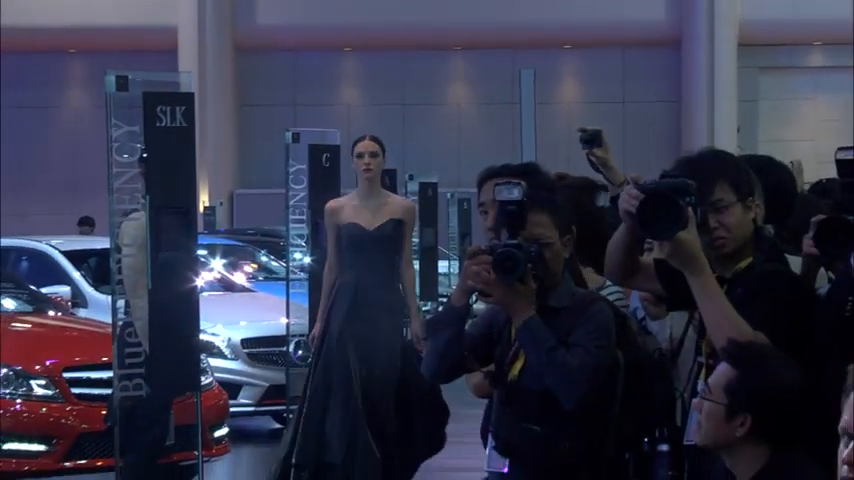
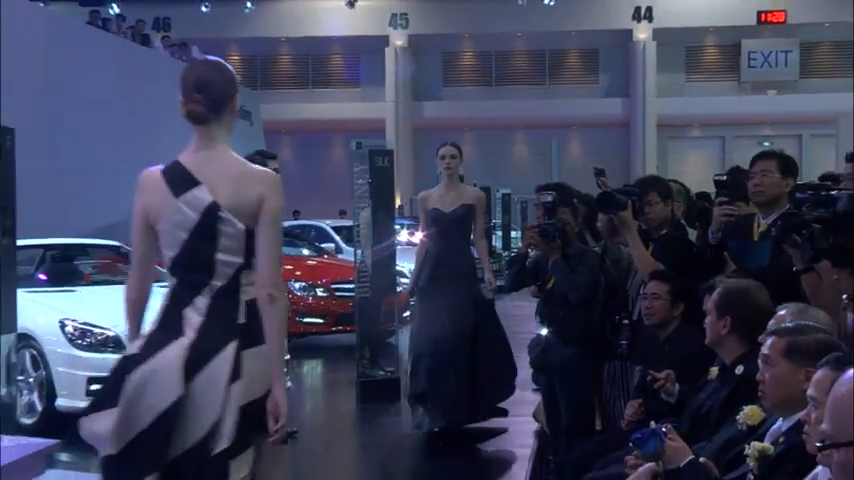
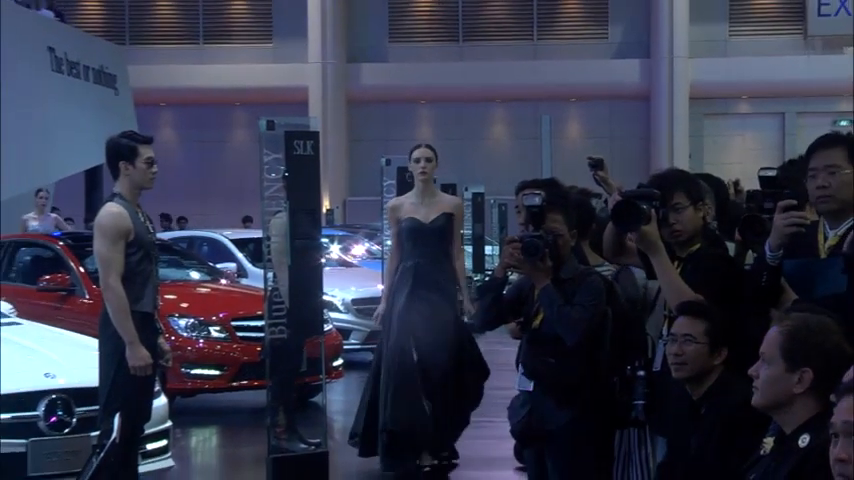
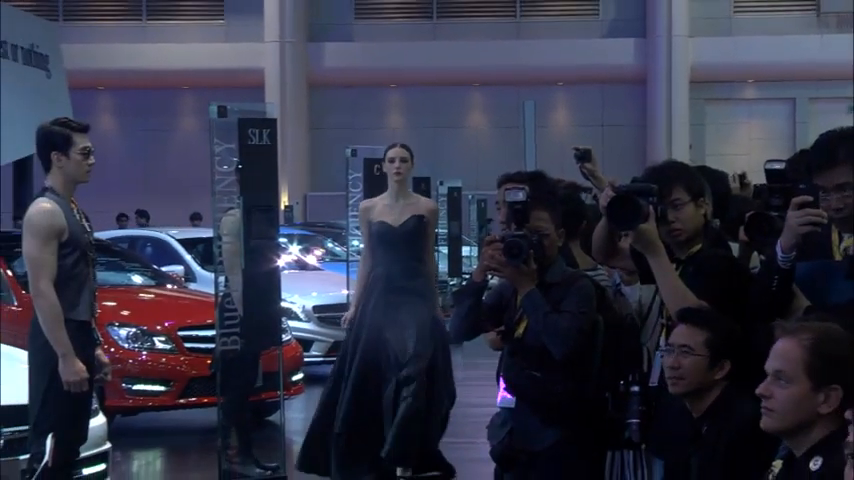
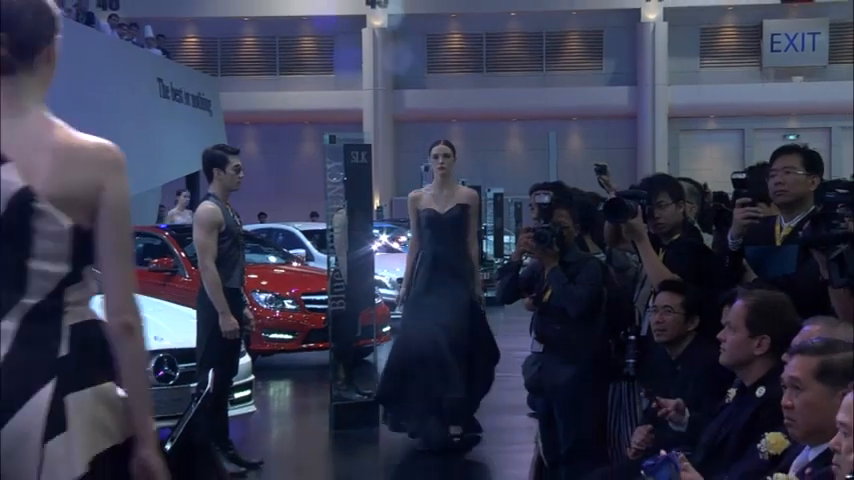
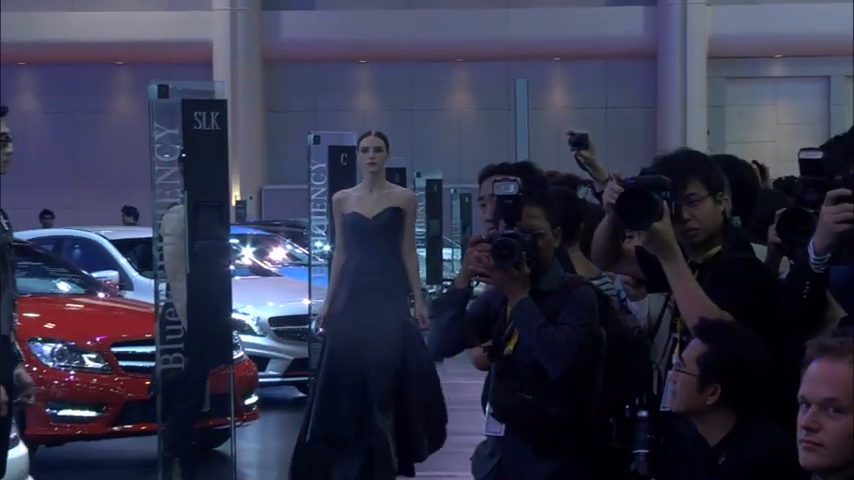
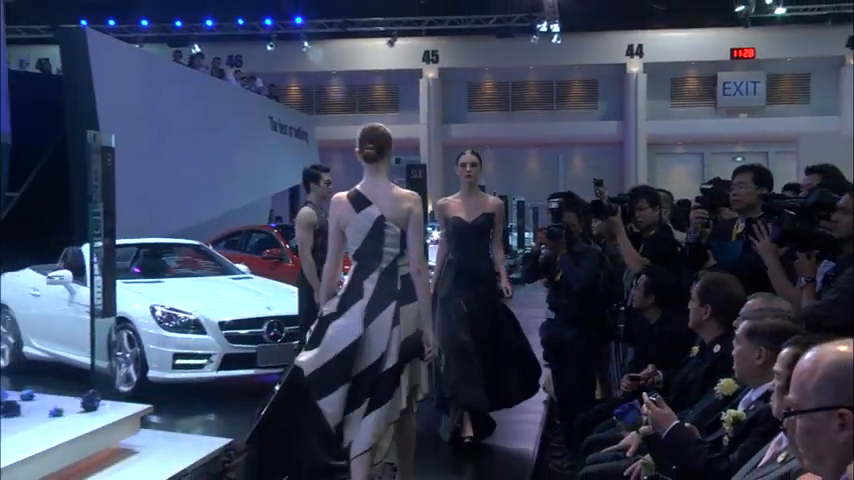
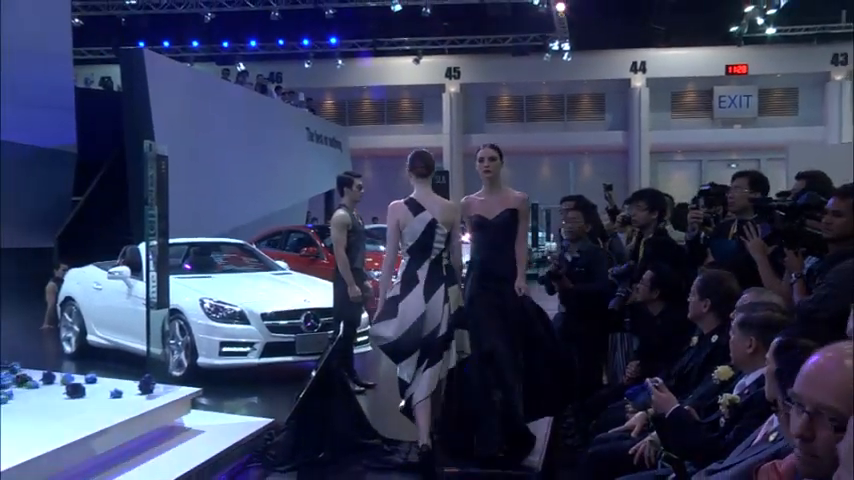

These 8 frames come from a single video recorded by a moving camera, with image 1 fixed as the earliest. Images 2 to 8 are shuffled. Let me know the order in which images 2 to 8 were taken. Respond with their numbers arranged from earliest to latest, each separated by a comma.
6, 4, 3, 5, 2, 7, 8
